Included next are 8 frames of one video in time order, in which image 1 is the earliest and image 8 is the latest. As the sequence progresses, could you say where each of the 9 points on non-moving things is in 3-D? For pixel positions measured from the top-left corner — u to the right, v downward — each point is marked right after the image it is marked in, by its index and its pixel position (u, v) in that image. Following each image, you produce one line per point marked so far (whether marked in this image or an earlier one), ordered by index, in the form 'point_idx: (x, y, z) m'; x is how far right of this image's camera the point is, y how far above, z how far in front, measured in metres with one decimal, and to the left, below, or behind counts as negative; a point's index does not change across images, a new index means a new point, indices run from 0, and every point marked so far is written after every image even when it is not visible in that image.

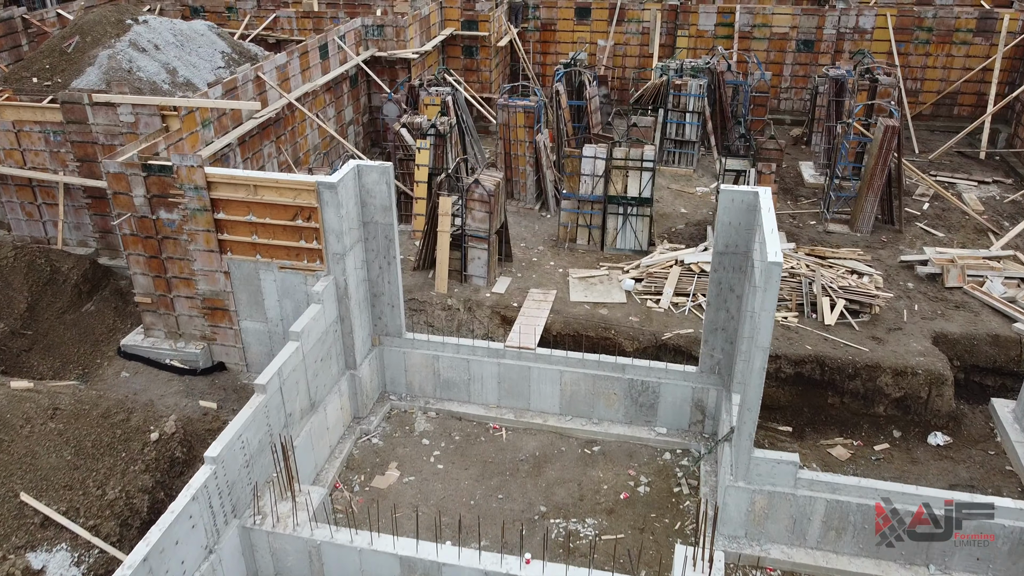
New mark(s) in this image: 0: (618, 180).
0: (+1.7, +1.7, +12.3) m
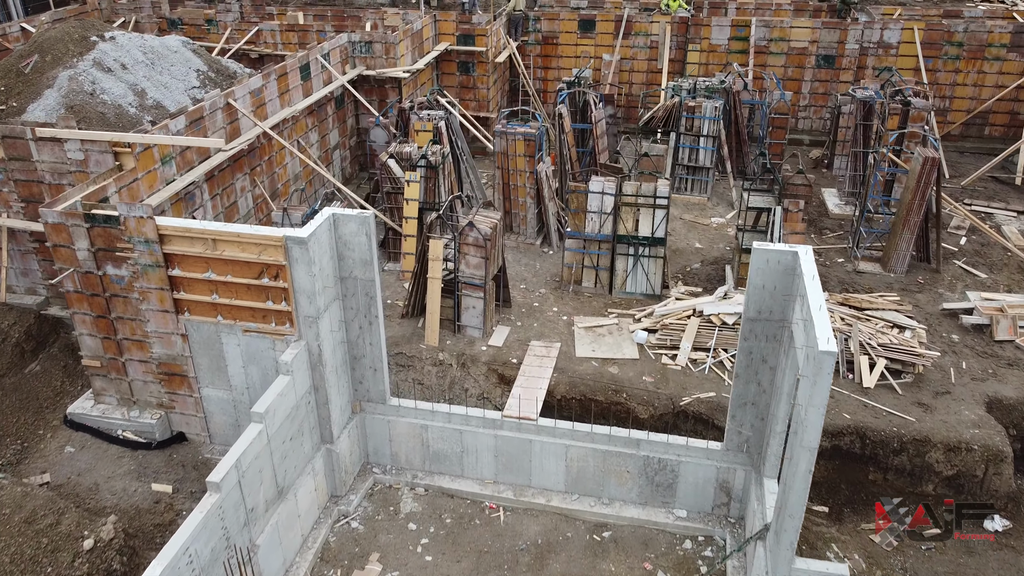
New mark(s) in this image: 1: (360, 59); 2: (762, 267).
0: (+1.7, +1.0, +11.1) m
1: (-2.9, +4.3, +14.7) m
2: (+2.3, +0.2, +7.3) m
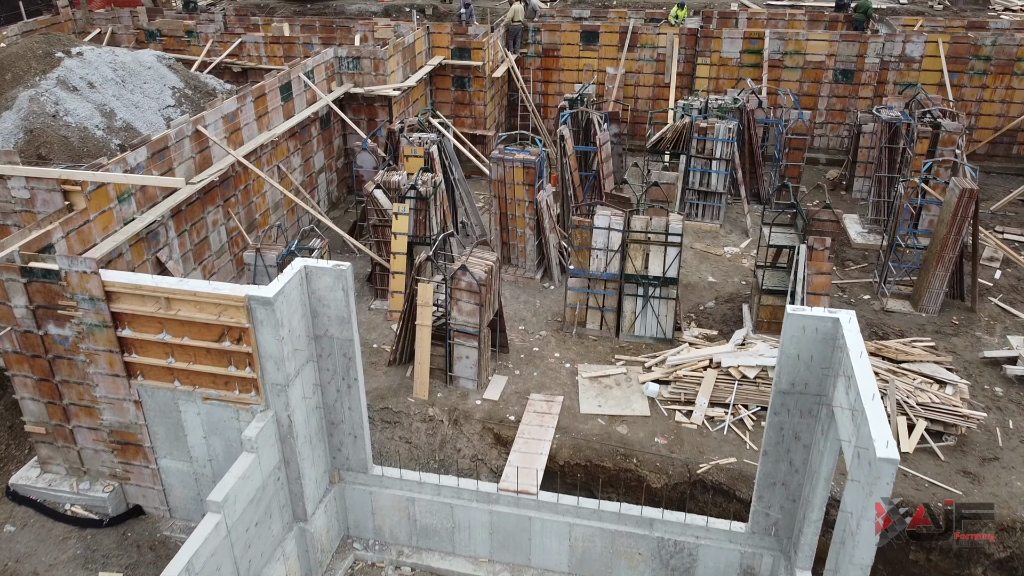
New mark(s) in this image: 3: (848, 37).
0: (+1.6, +0.4, +10.1) m
1: (-2.9, +3.7, +13.7) m
2: (+2.3, -0.4, +6.3) m
3: (+6.6, +4.9, +15.2) m
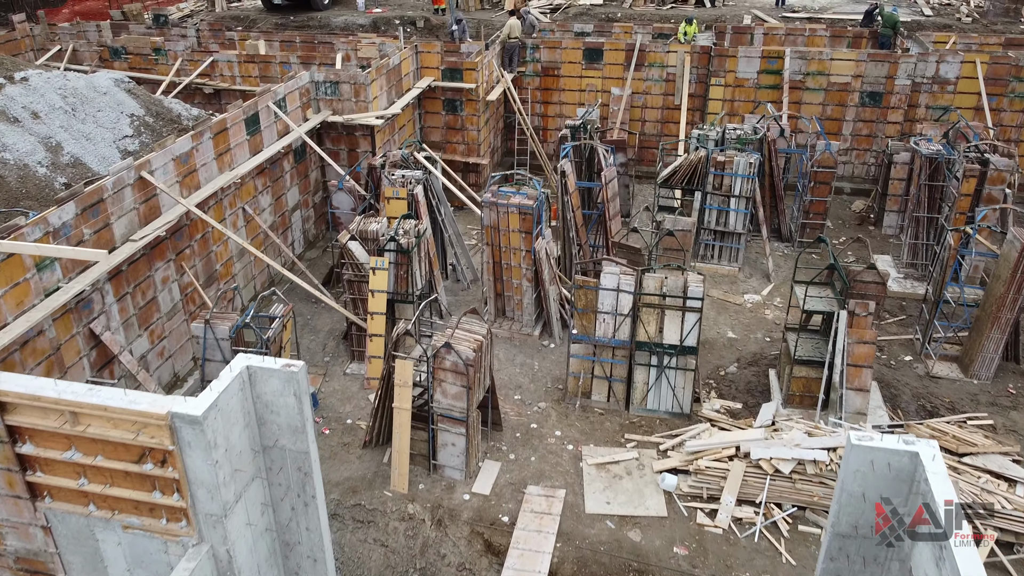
0: (+1.6, -0.4, +8.8) m
1: (-3.0, +3.0, +12.4) m
2: (+2.2, -1.2, +4.9) m
3: (+6.5, +4.1, +13.9) m
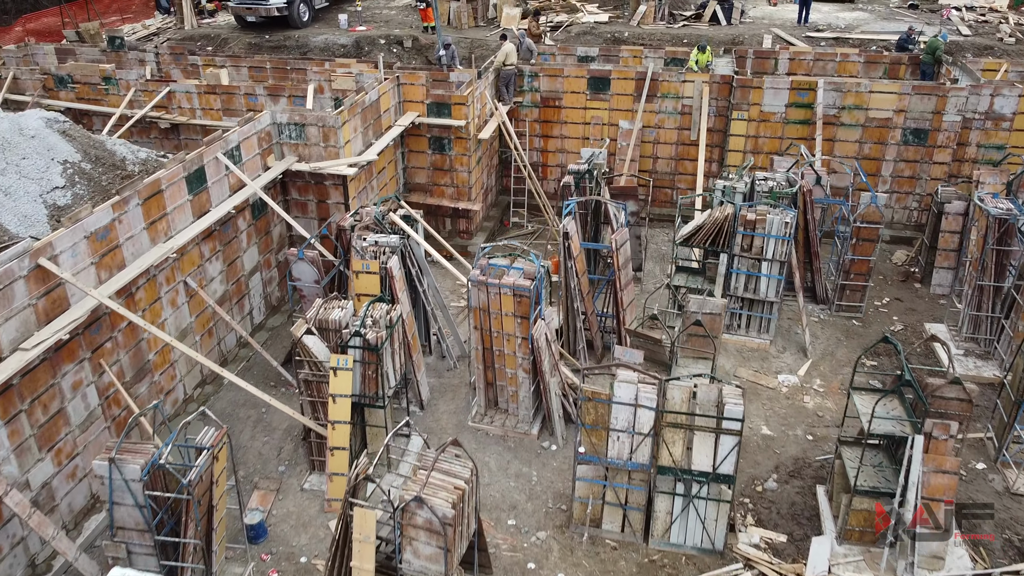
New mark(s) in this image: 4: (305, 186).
0: (+1.5, -1.4, +7.1) m
1: (-3.1, +1.9, +10.7) m
2: (+2.2, -2.2, +3.2) m
3: (+6.4, +3.1, +12.2) m
4: (-2.9, +1.4, +10.8) m
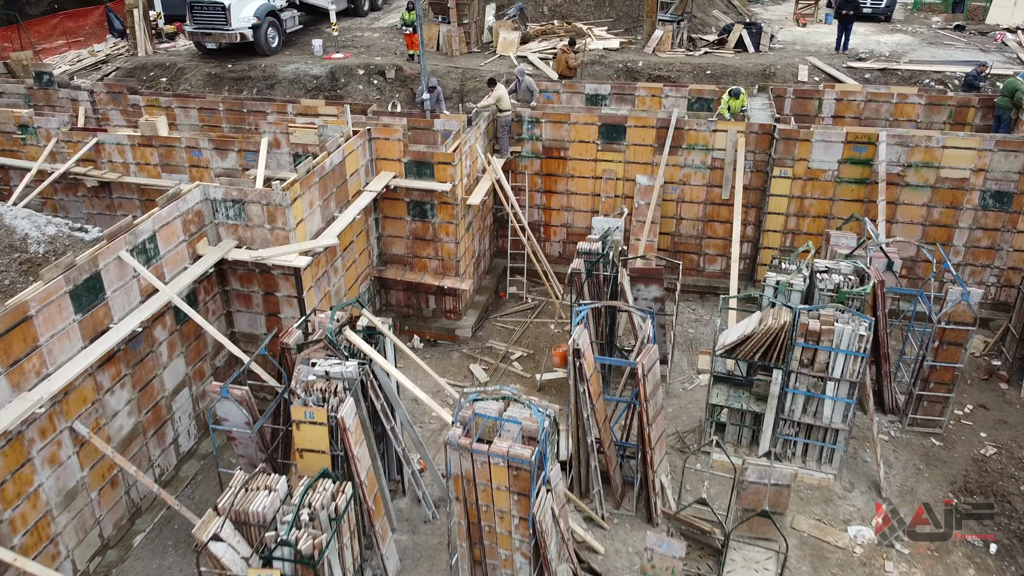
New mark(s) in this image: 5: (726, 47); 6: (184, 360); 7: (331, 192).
0: (+1.4, -2.7, +4.8) m
1: (-3.1, +0.7, +8.5) m
2: (+2.1, -3.5, +1.0) m
3: (+6.4, +1.8, +10.0) m
4: (-2.9, +0.1, +8.6) m
5: (+4.4, +4.9, +15.9) m
6: (-3.5, -0.8, +8.2) m
7: (-2.1, +1.1, +9.2) m
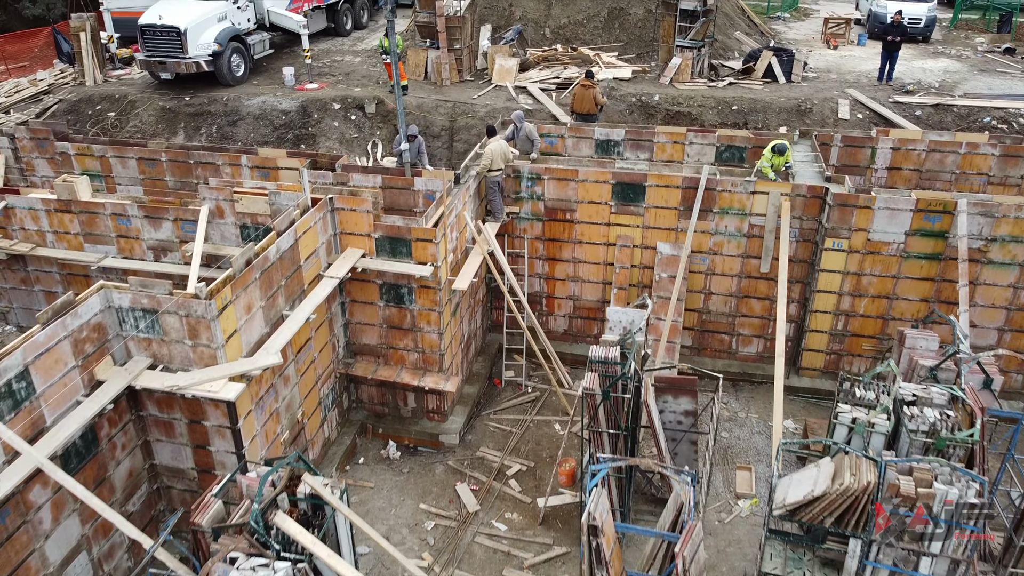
0: (+1.4, -3.8, +2.9) m
1: (-3.2, -0.4, +6.6) m
2: (+2.1, -4.6, -0.9) m
3: (+6.3, +0.7, +8.1) m
4: (-3.0, -1.0, +6.7) m
5: (+4.3, +3.8, +13.9) m
6: (-3.5, -1.9, +6.3) m
7: (-2.2, 0.0, +7.3) m
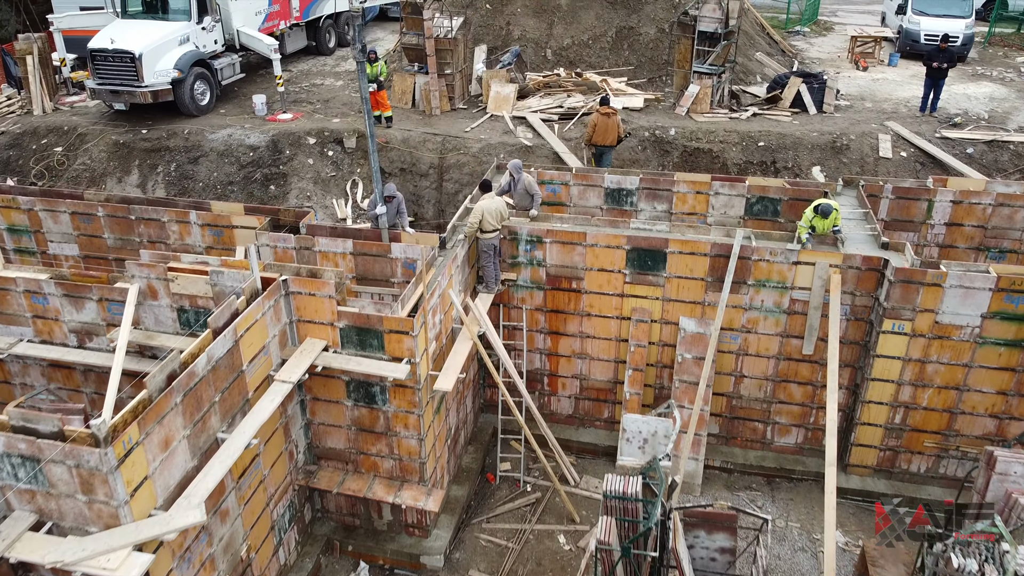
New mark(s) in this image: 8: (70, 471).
0: (+1.3, -4.6, +1.4) m
1: (-3.2, -1.3, +5.0) m
2: (+2.0, -5.4, -2.4) m
3: (+6.3, -0.2, +6.5) m
4: (-3.0, -1.9, +5.2) m
5: (+4.3, +2.9, +12.4) m
6: (-3.6, -2.7, +4.8) m
7: (-2.2, -0.8, +5.8) m
8: (-2.7, -1.1, +4.8) m
